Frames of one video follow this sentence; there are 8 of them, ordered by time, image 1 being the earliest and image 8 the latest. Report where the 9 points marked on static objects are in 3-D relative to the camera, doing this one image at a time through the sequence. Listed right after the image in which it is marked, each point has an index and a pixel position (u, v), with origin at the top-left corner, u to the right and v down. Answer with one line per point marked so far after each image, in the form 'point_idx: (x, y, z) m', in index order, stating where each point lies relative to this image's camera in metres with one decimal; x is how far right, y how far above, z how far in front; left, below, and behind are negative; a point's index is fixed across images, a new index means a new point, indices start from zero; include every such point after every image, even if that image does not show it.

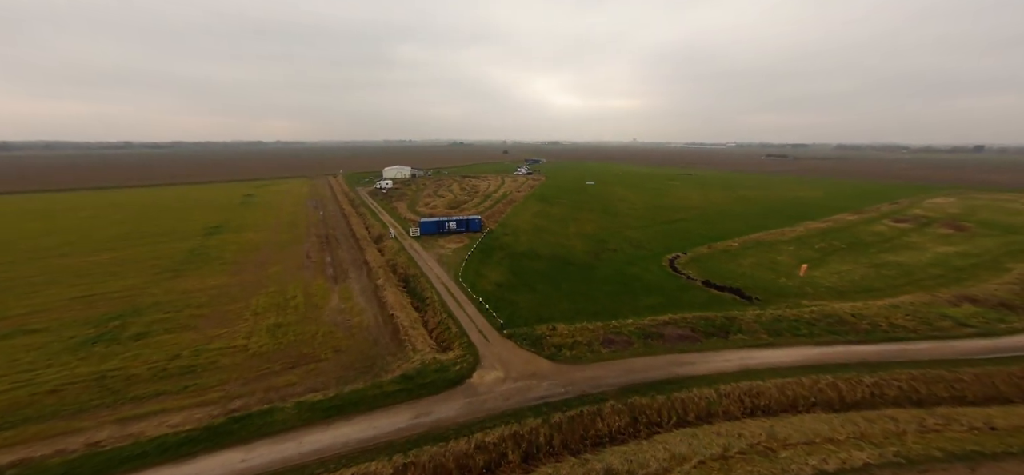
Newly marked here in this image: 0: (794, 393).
0: (+13.7, -7.3, +15.1) m
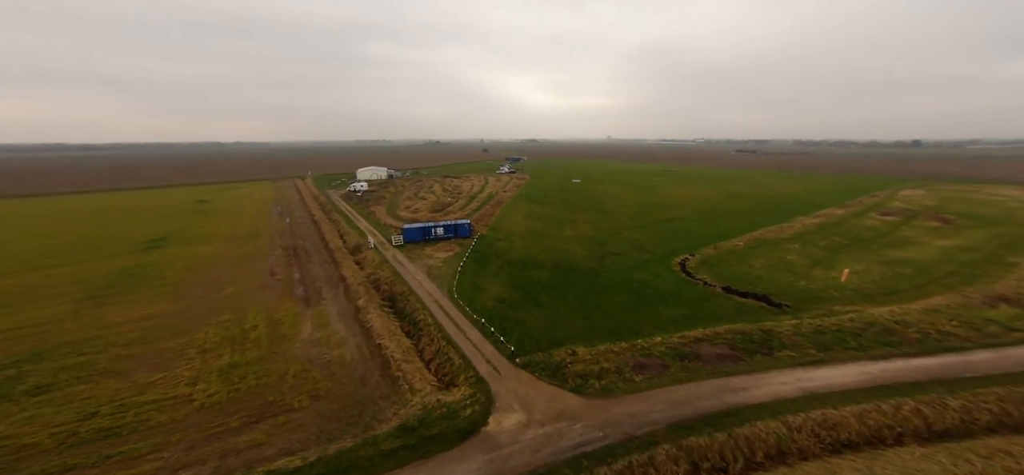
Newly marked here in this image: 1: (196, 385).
0: (+15.2, -7.7, +13.0) m
1: (-19.4, -9.1, +19.4) m
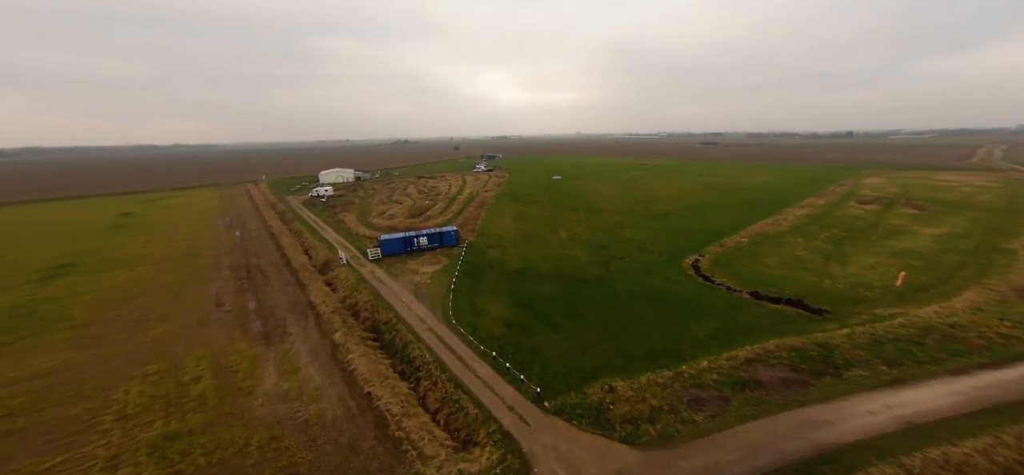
0: (+17.2, -7.9, +10.9) m
1: (-17.7, -10.9, +14.0) m
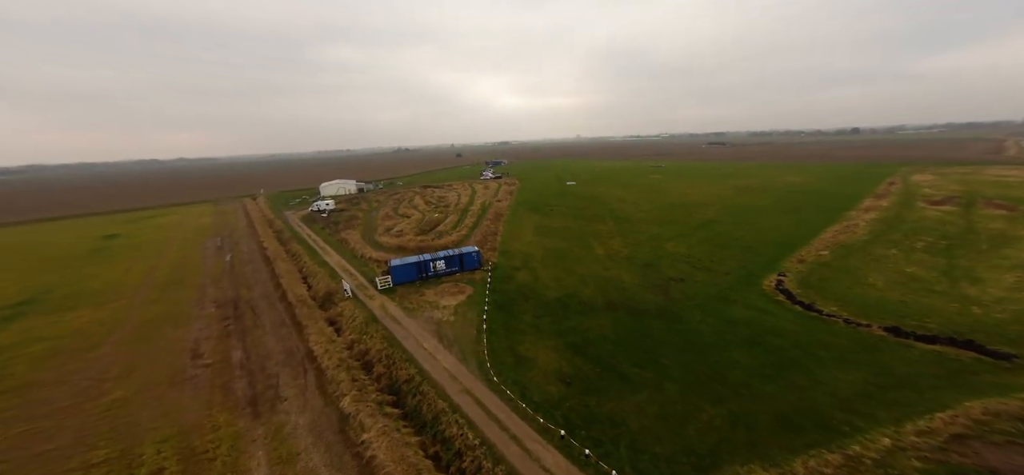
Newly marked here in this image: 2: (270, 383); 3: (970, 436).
0: (+20.7, -8.8, +5.3) m
1: (-14.1, -12.8, +8.5) m
2: (-15.5, -8.9, +20.0) m
3: (+17.2, -7.9, +11.9) m
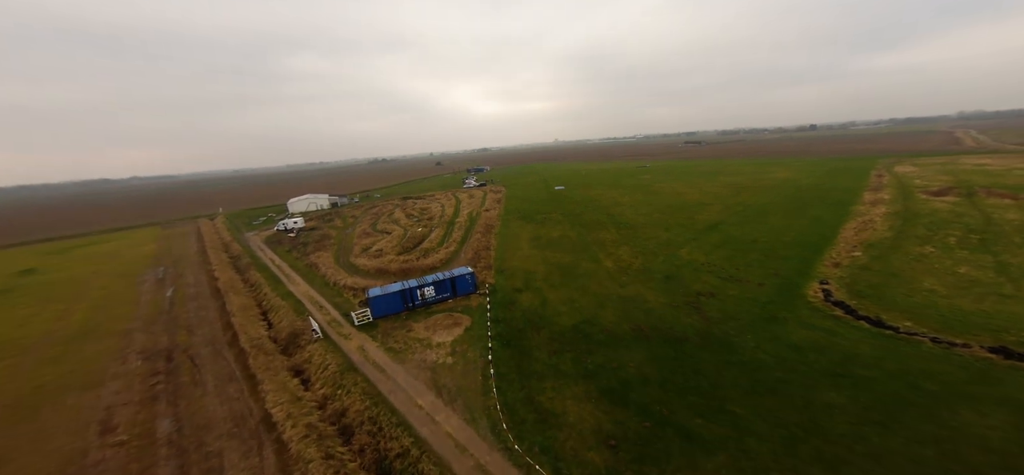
0: (+22.6, -8.6, +2.1) m
1: (-12.0, -14.4, +3.2) m
2: (-14.3, -10.8, +14.6) m
3: (+18.7, -8.0, +8.5) m
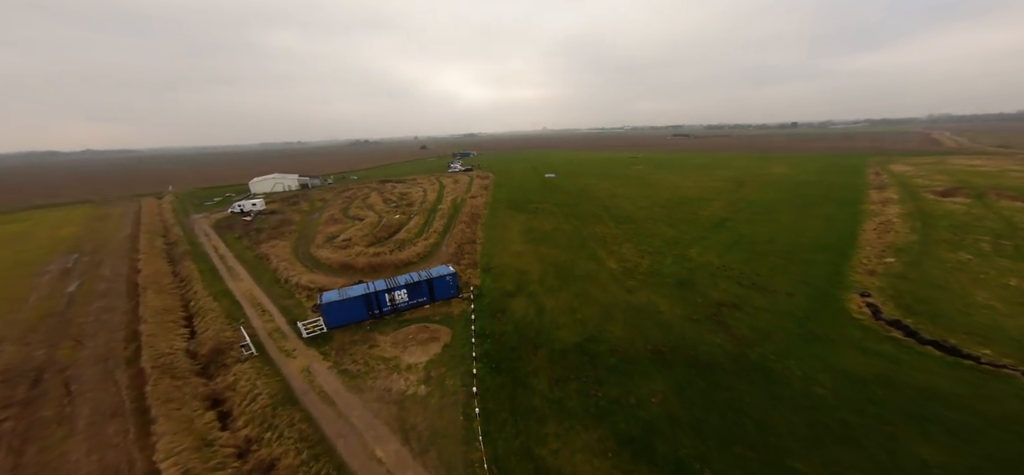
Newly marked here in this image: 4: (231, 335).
0: (+22.9, -9.7, -0.7) m
1: (-11.9, -14.6, -1.2) m
2: (-14.6, -10.6, +10.0) m
3: (+18.7, -8.8, +5.4) m
4: (-16.8, -5.9, +19.1) m
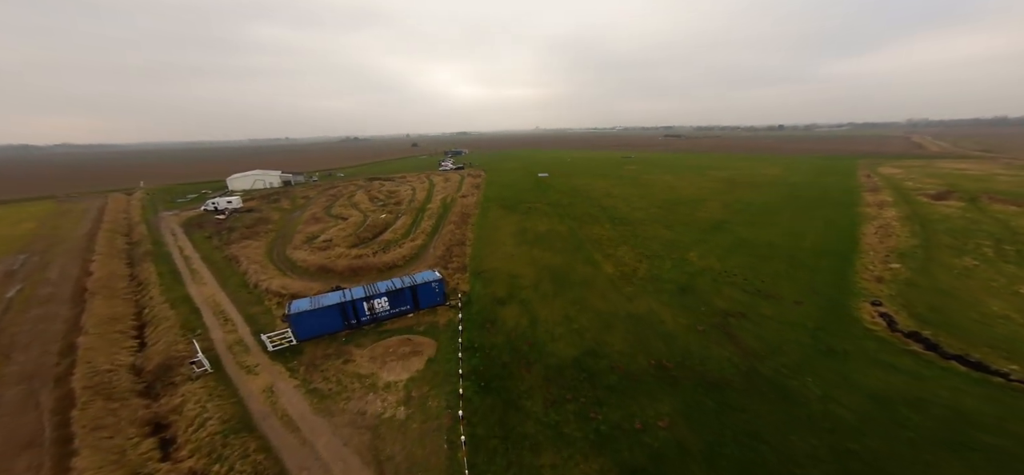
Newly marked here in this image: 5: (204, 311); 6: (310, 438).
0: (+22.9, -10.1, -1.7) m
1: (-11.9, -14.8, -3.1) m
2: (-14.9, -10.7, +8.0) m
3: (+18.5, -9.1, +4.3) m
4: (-17.3, -6.0, +17.0) m
5: (-19.5, -4.7, +20.2) m
6: (-8.2, -8.1, +12.9) m
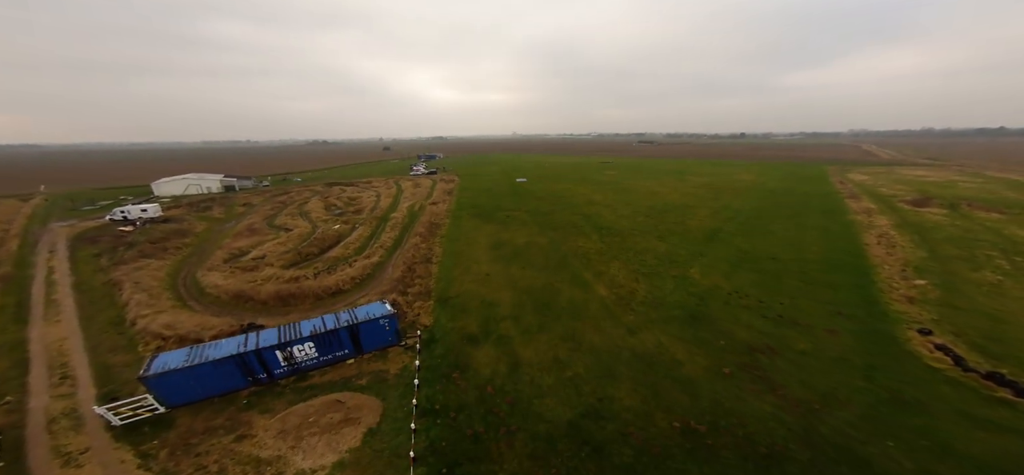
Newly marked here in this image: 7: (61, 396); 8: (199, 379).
0: (+23.3, -10.5, -4.7) m
1: (-11.3, -15.5, -8.7) m
2: (-15.2, -11.6, +2.2) m
3: (+18.4, -9.7, +1.0) m
4: (-18.3, -7.1, +11.1) m
5: (-20.8, -5.8, +14.1) m
6: (-8.8, -9.1, +7.6) m
7: (-17.5, -6.6, +12.7) m
8: (-12.1, -5.6, +12.7) m
